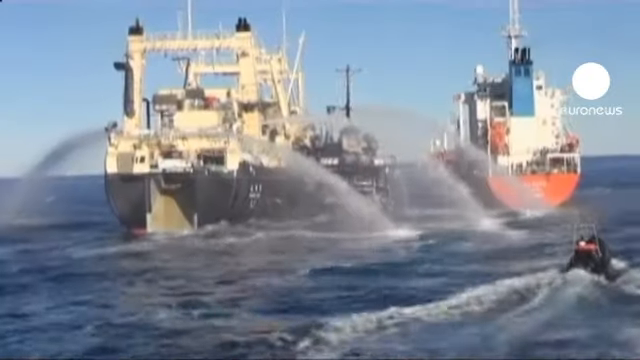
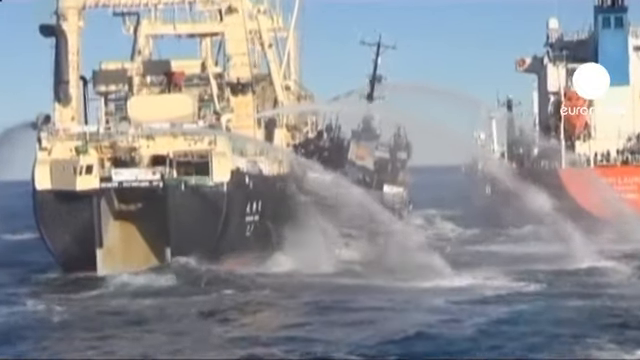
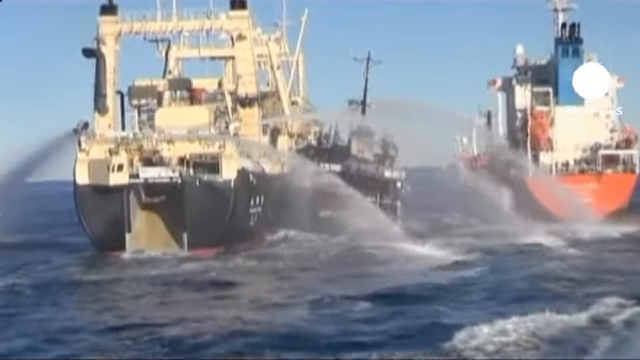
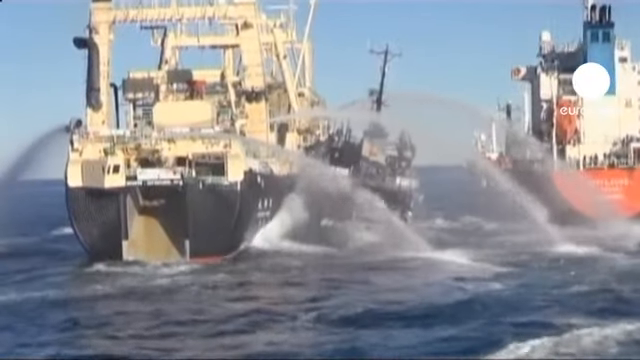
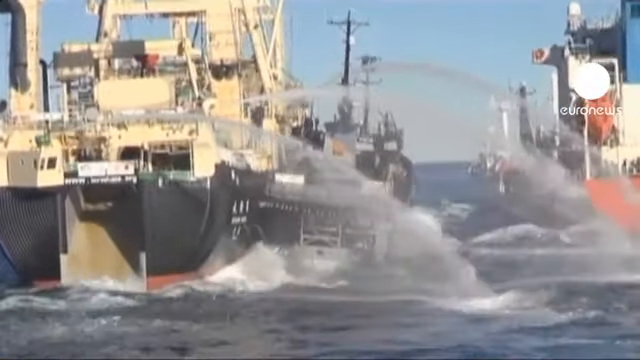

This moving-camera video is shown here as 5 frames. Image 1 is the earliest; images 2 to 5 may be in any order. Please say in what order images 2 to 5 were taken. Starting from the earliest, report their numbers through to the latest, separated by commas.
3, 4, 2, 5
